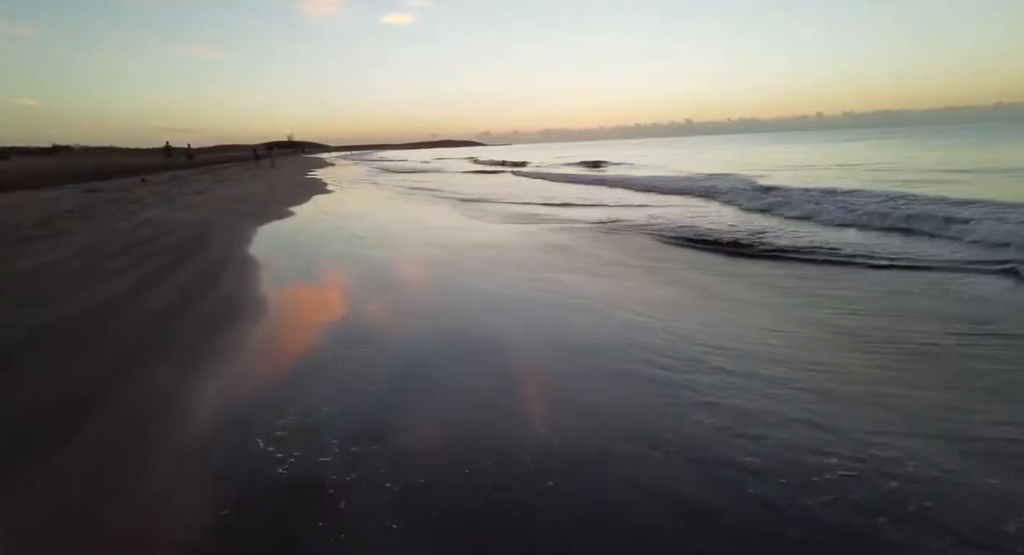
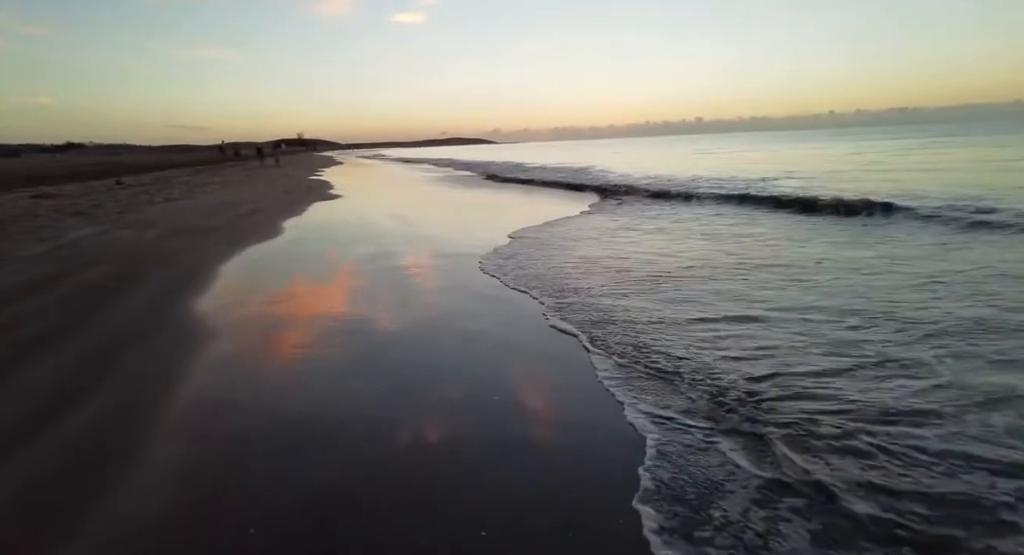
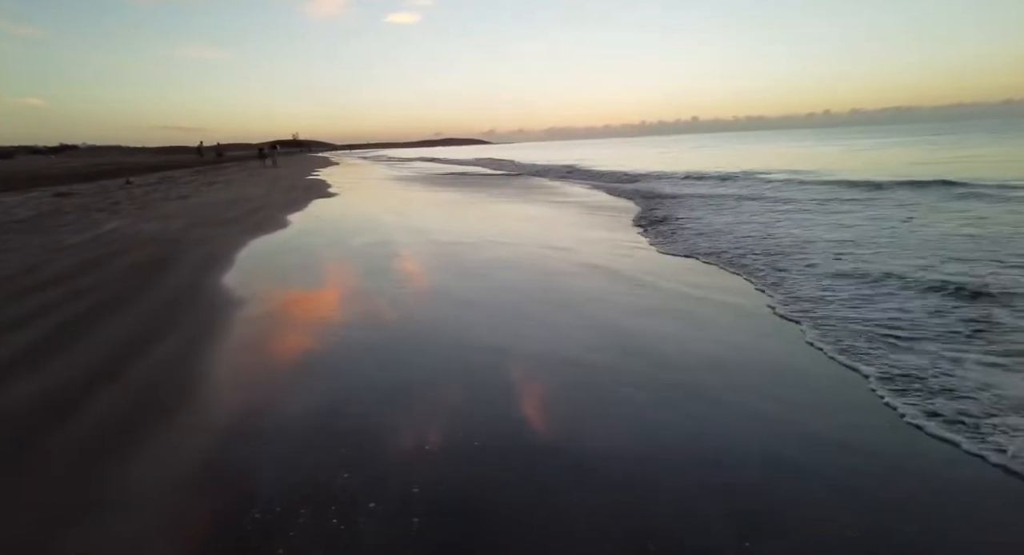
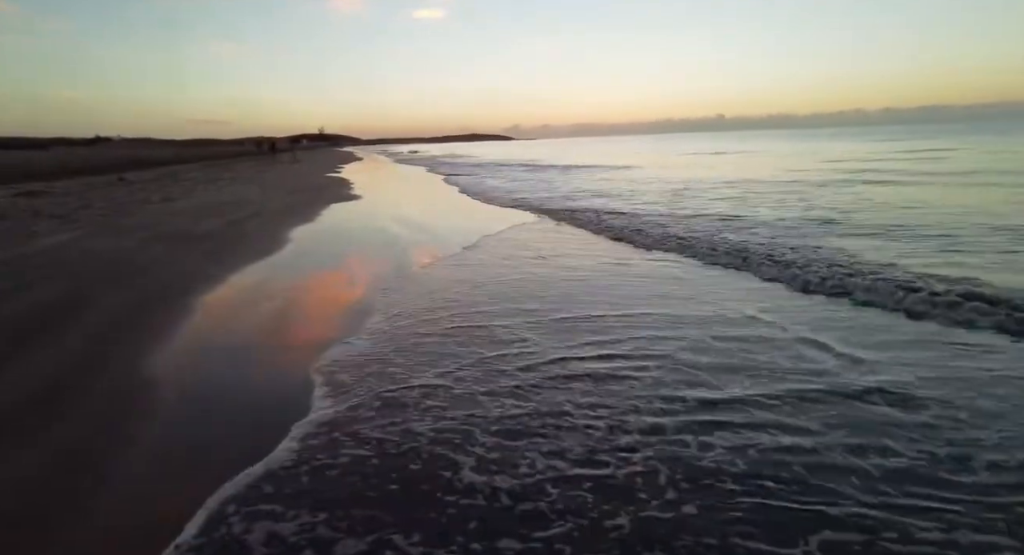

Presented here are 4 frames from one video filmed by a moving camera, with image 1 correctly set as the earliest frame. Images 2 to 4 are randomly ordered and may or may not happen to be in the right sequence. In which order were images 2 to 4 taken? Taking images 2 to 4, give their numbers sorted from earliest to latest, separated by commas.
3, 2, 4
